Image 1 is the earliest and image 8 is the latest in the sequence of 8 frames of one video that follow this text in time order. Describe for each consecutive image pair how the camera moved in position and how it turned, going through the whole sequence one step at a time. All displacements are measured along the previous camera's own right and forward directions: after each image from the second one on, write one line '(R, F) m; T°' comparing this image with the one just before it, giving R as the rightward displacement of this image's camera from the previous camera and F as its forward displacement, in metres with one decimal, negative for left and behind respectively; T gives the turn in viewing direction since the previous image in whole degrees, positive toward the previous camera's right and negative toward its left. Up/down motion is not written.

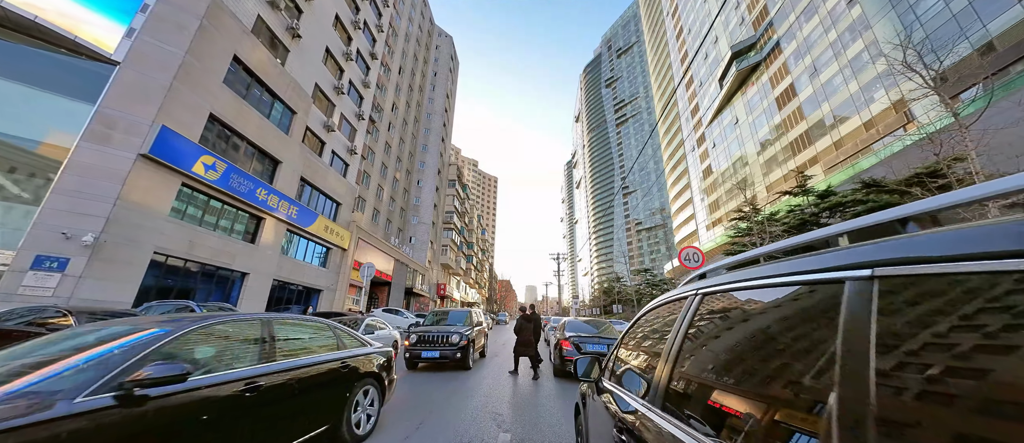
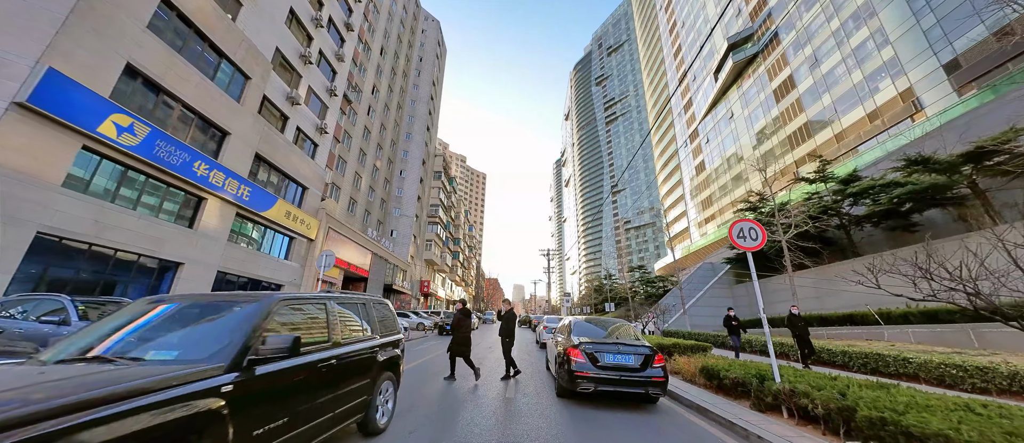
(0.0, +2.2) m; +2°
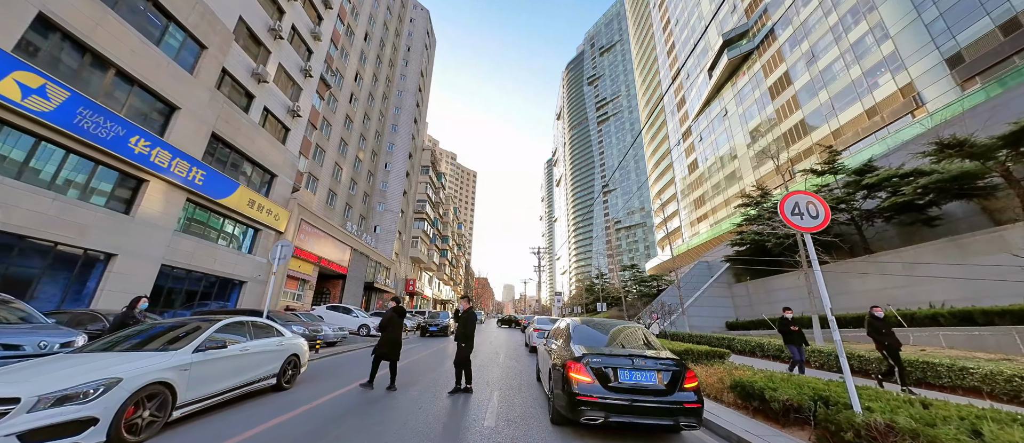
(+0.1, +1.5) m; +2°
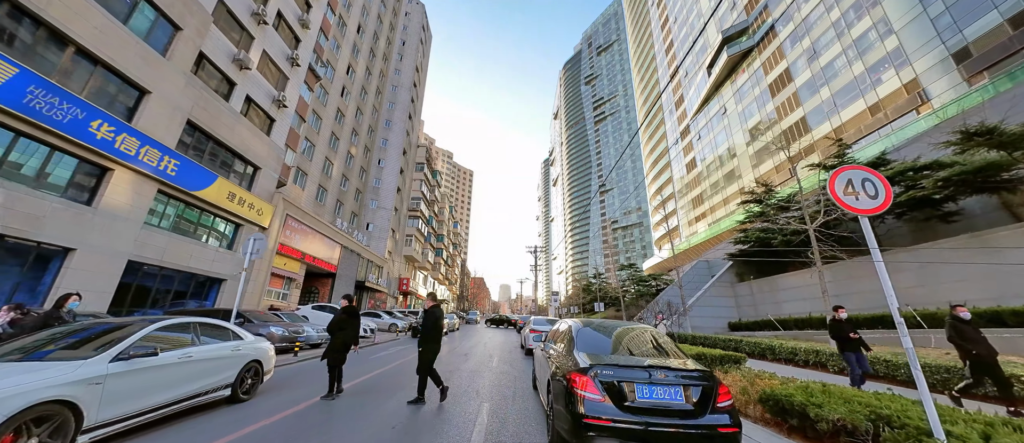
(+0.1, +0.8) m; +1°
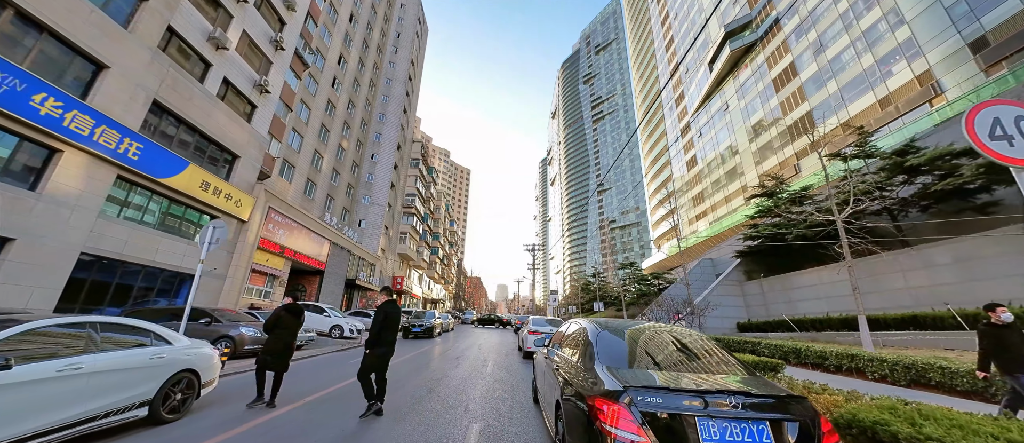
(0.0, +1.1) m; 0°
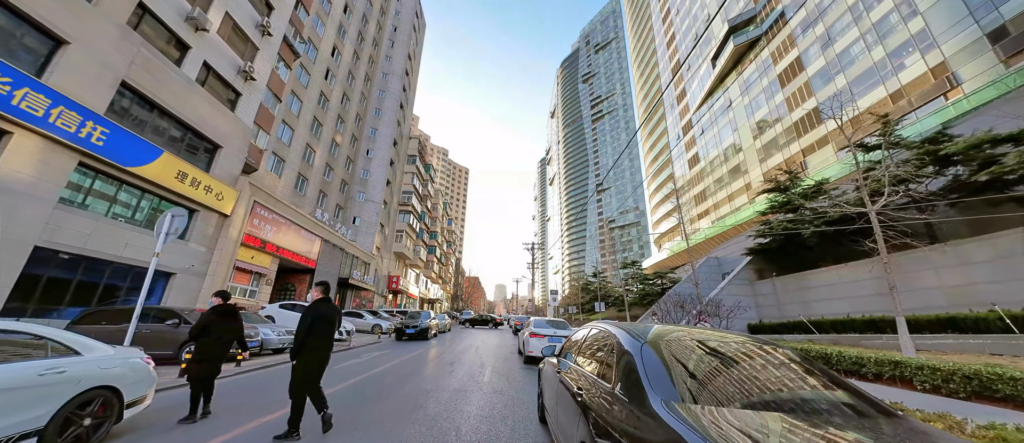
(-0.1, +1.0) m; 0°
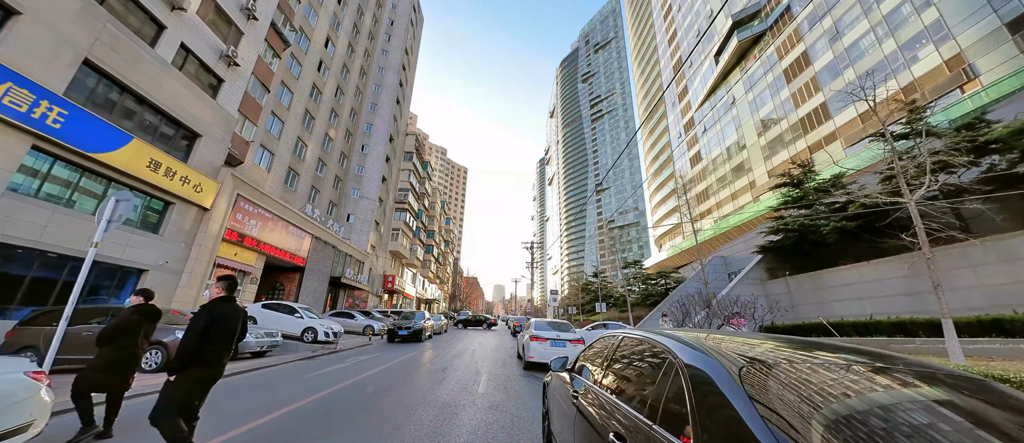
(0.0, +0.9) m; 0°
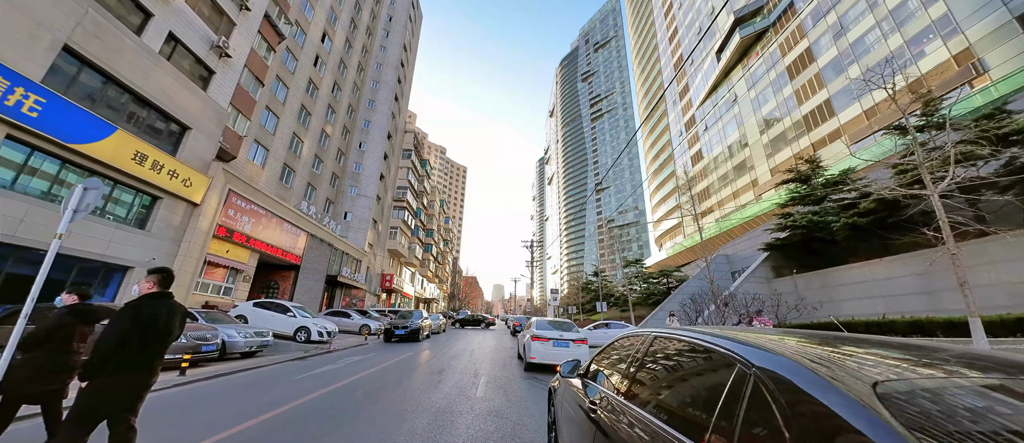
(0.0, +0.5) m; 0°
